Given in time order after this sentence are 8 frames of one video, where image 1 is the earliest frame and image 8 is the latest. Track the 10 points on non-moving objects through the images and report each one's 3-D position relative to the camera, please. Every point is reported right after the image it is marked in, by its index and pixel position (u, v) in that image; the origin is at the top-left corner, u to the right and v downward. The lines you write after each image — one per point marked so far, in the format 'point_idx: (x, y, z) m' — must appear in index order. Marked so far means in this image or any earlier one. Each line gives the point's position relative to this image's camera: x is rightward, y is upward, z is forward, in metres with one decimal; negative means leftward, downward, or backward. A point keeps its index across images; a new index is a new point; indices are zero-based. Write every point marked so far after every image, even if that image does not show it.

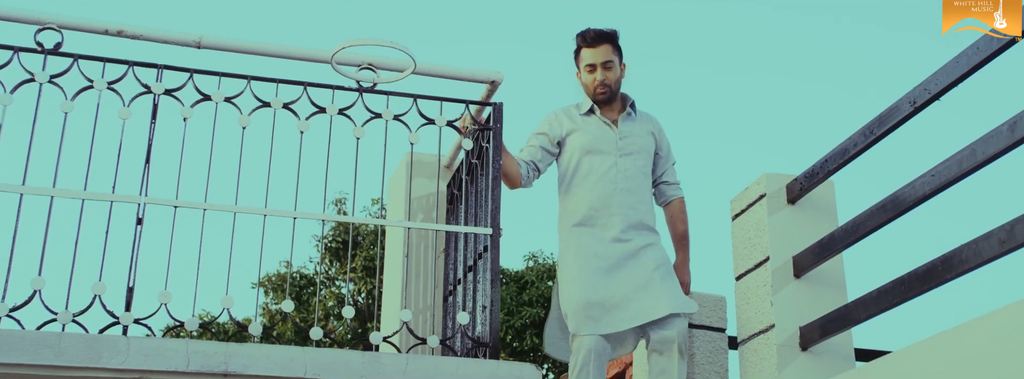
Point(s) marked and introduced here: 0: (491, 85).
0: (-0.1, +0.5, +3.9) m
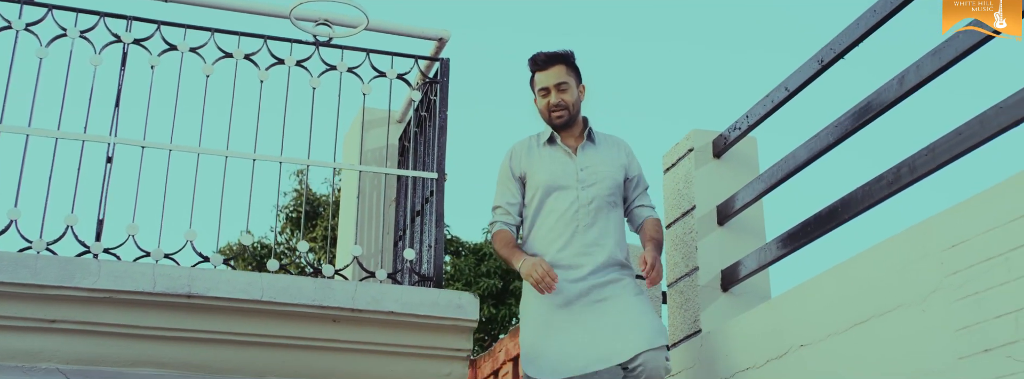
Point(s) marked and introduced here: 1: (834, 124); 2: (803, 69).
0: (-0.3, +0.7, +4.1) m
1: (+1.0, +0.2, +3.0) m
2: (+1.0, +0.4, +3.2) m
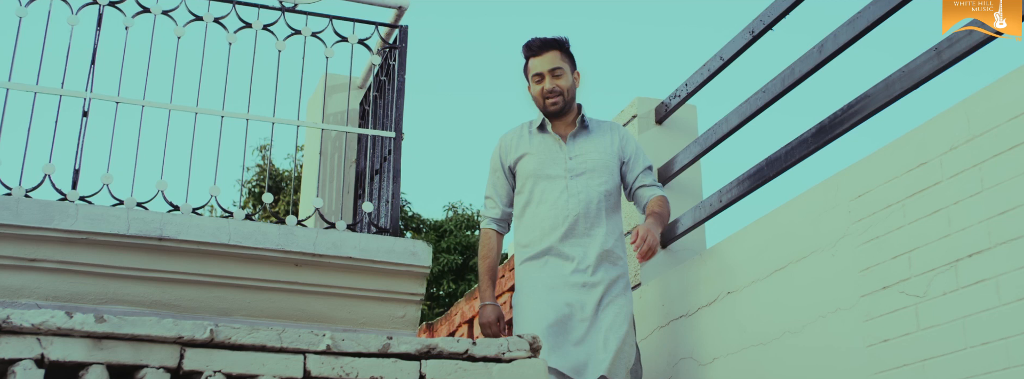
0: (-0.5, +0.8, +4.3) m
1: (+0.9, +0.3, +3.2) m
2: (+0.8, +0.6, +3.4) m
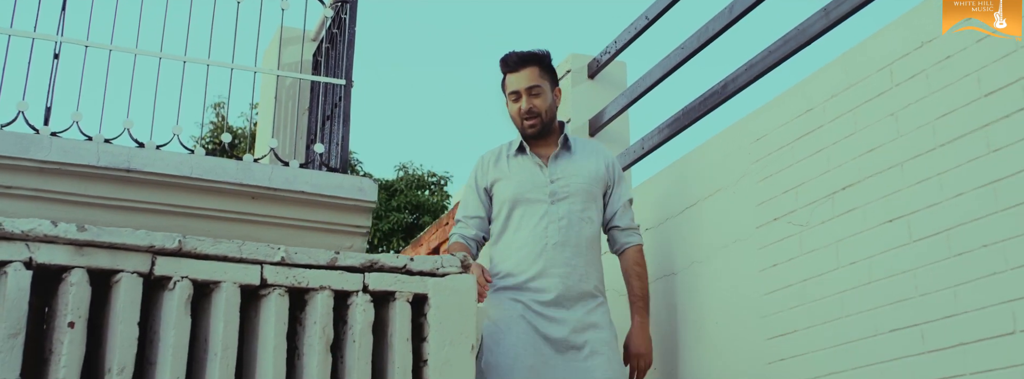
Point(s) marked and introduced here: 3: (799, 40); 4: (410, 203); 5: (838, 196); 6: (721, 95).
0: (-0.8, +1.1, +4.6) m
1: (+0.6, +0.5, +3.5) m
2: (+0.6, +0.8, +3.8) m
3: (+0.9, +0.5, +3.0) m
4: (-1.4, -0.2, +12.4) m
5: (+1.0, 0.0, +2.7) m
6: (+0.8, +0.3, +3.3) m
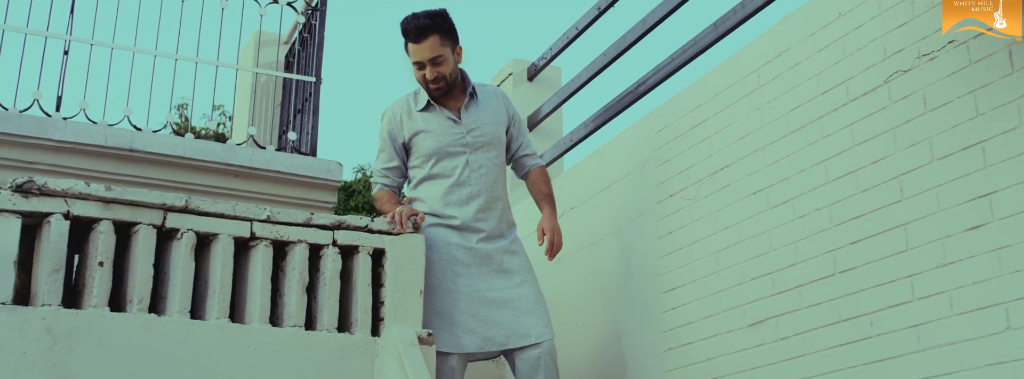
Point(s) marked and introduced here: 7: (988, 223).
0: (-1.1, +1.1, +5.1) m
1: (+0.4, +0.6, +4.2) m
2: (+0.4, +0.8, +4.4) m
3: (+0.7, +0.6, +3.6) m
4: (-2.0, -0.2, +12.9) m
5: (+0.8, 0.0, +3.4) m
6: (+0.5, +0.4, +3.9) m
7: (+1.3, -0.1, +2.4) m
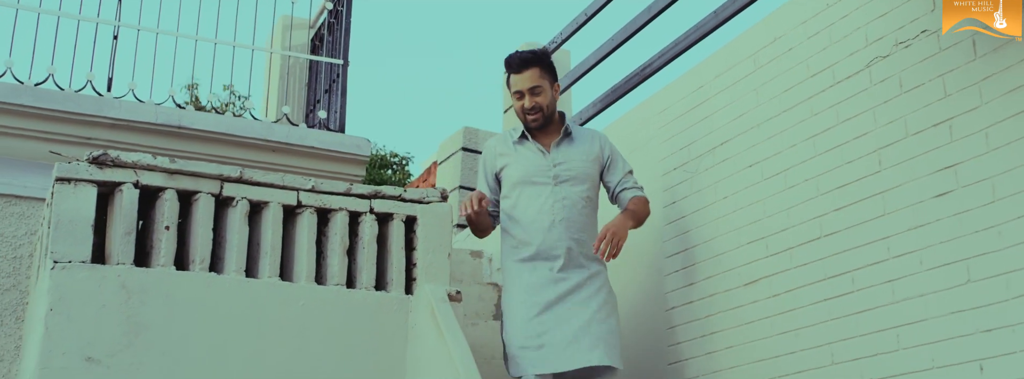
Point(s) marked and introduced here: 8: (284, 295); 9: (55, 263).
0: (-1.0, +1.3, +5.4) m
1: (+0.5, +0.7, +4.5) m
2: (+0.4, +1.0, +4.7) m
3: (+0.8, +0.7, +3.9) m
4: (-2.0, +0.1, +13.2) m
5: (+0.9, +0.2, +3.7) m
6: (+0.6, +0.5, +4.3) m
7: (+1.3, 0.0, +2.7) m
8: (-0.8, -0.3, +3.0) m
9: (-1.4, -0.2, +2.7) m
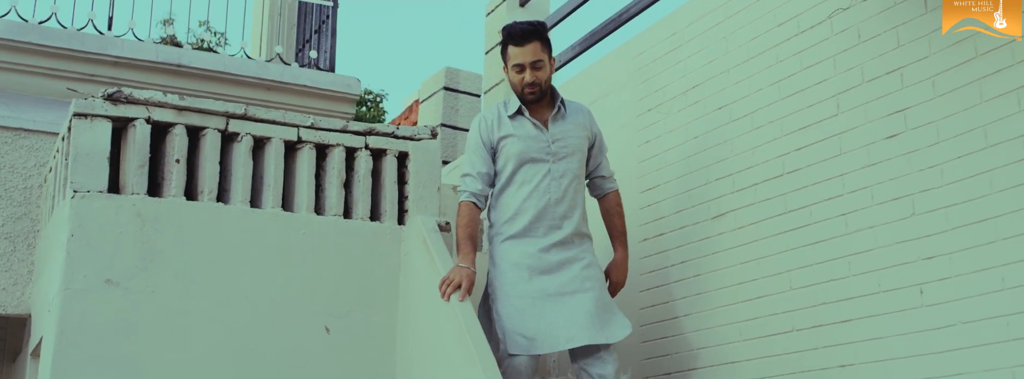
0: (-1.1, +1.7, +5.5) m
1: (+0.4, +1.0, +4.6) m
2: (+0.3, +1.3, +4.8) m
3: (+0.7, +0.9, +4.1) m
4: (-2.3, +1.0, +13.4) m
5: (+0.8, +0.4, +3.9) m
6: (+0.5, +0.8, +4.5) m
7: (+1.3, +0.2, +3.0) m
8: (-0.8, -0.1, +3.2) m
9: (-1.4, 0.0, +2.9) m
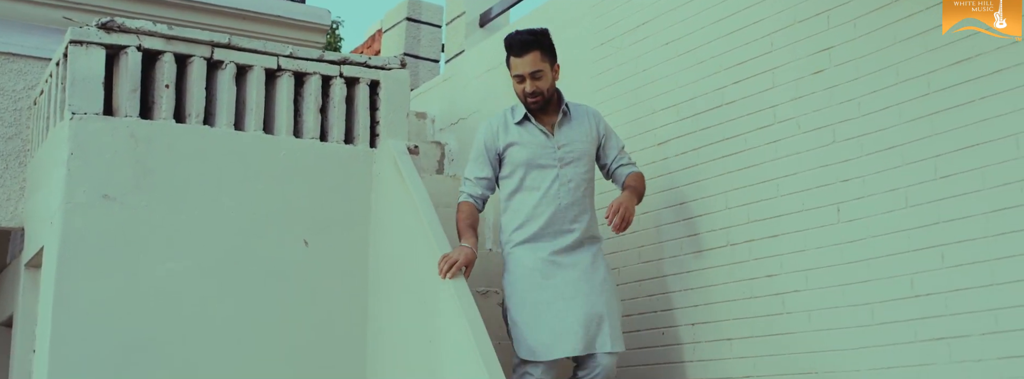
0: (-1.3, +2.1, +5.6) m
1: (+0.2, +1.4, +4.9) m
2: (+0.1, +1.7, +5.1) m
3: (+0.5, +1.3, +4.4) m
4: (-3.0, +2.1, +13.4) m
5: (+0.7, +0.7, +4.2) m
6: (+0.3, +1.2, +4.7) m
7: (+1.2, +0.4, +3.4) m
8: (-0.9, +0.2, +3.5) m
9: (-1.5, +0.3, +3.2) m
